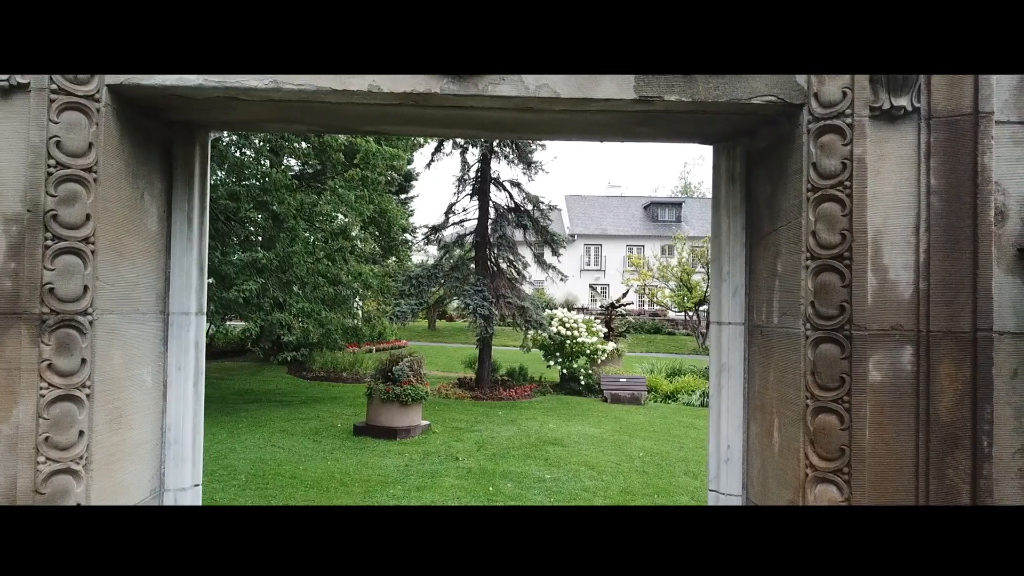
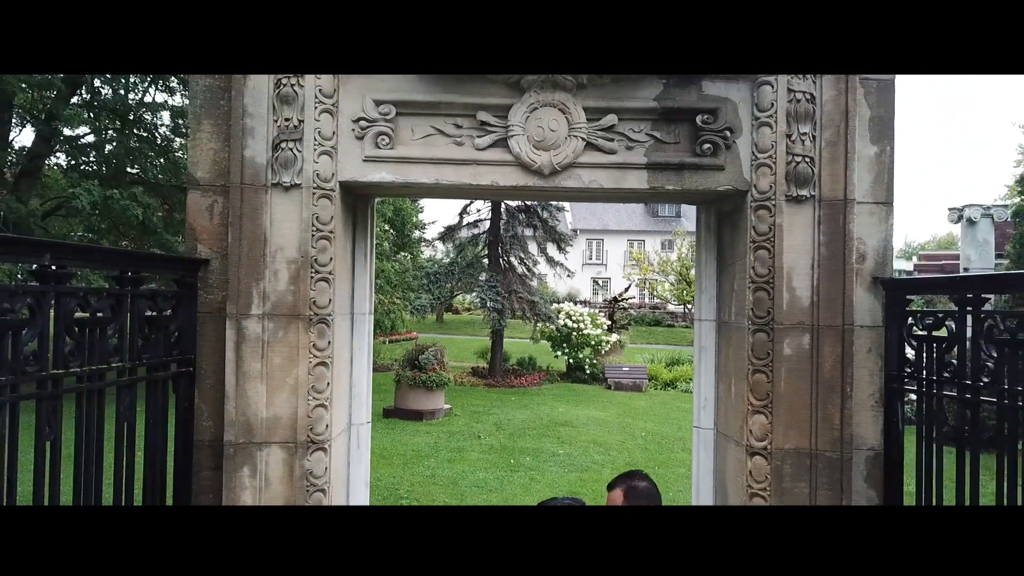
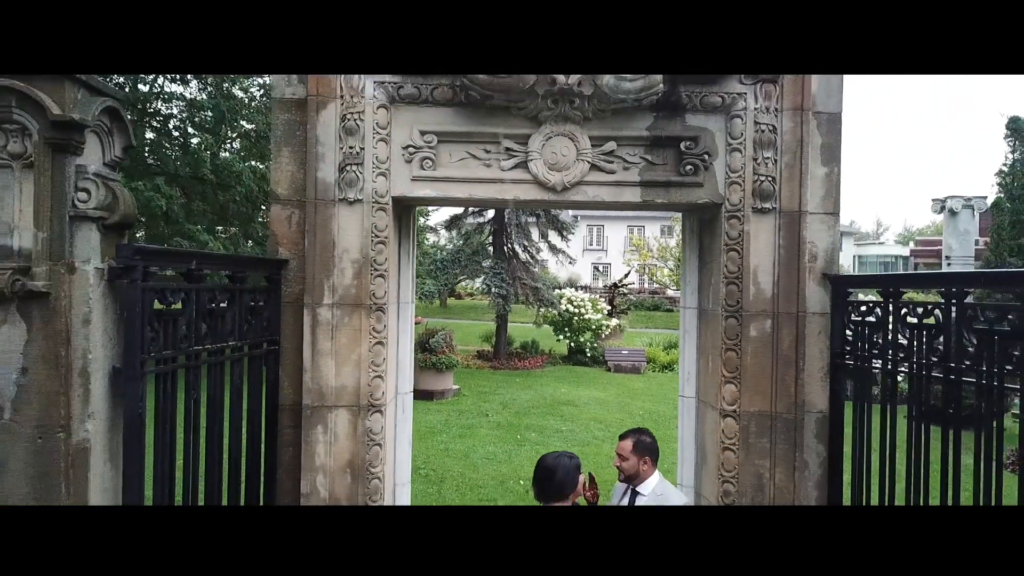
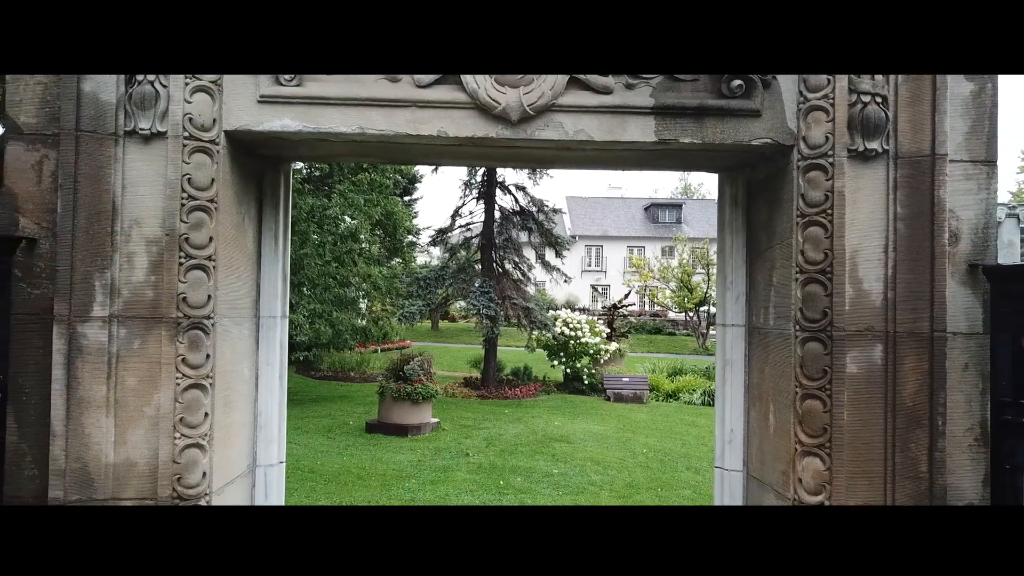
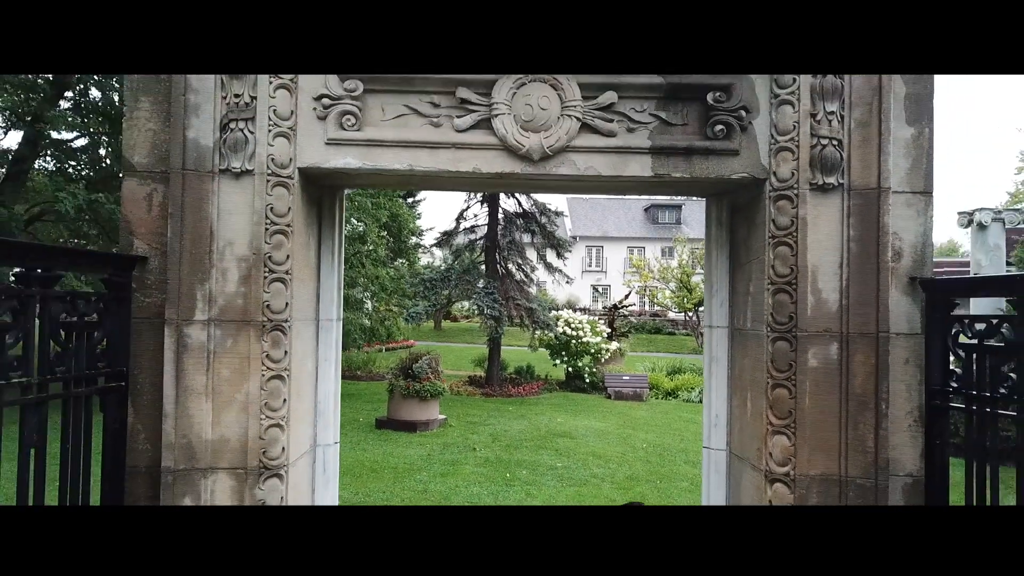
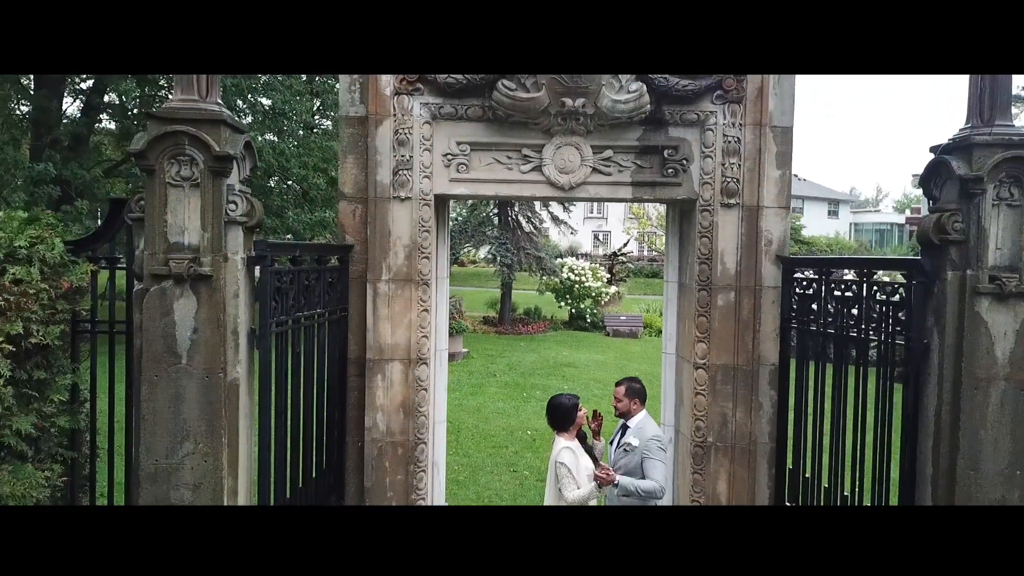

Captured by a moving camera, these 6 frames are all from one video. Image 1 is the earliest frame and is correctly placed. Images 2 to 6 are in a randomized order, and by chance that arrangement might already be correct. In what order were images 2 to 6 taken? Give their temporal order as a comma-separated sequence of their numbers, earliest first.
4, 5, 2, 3, 6
